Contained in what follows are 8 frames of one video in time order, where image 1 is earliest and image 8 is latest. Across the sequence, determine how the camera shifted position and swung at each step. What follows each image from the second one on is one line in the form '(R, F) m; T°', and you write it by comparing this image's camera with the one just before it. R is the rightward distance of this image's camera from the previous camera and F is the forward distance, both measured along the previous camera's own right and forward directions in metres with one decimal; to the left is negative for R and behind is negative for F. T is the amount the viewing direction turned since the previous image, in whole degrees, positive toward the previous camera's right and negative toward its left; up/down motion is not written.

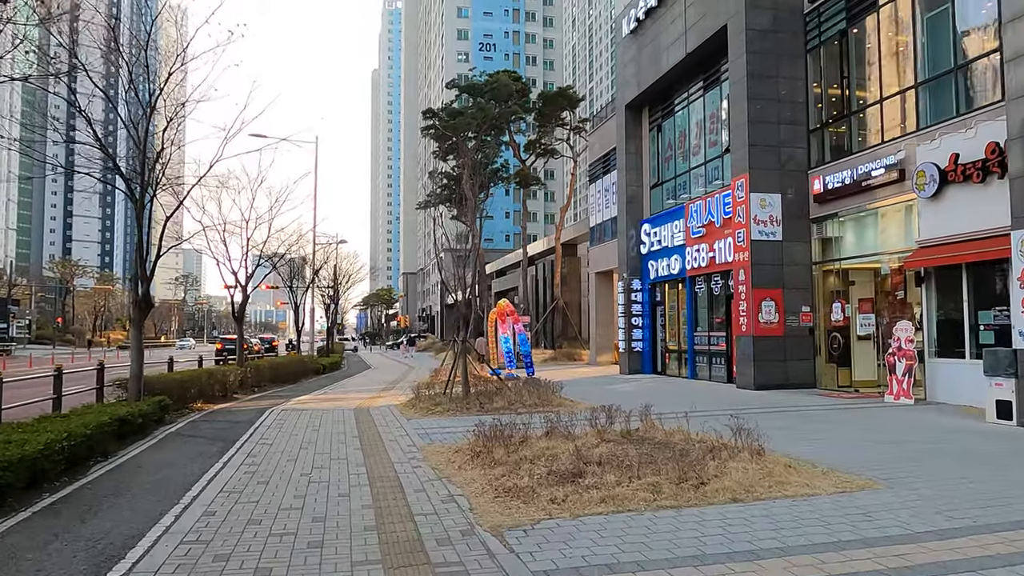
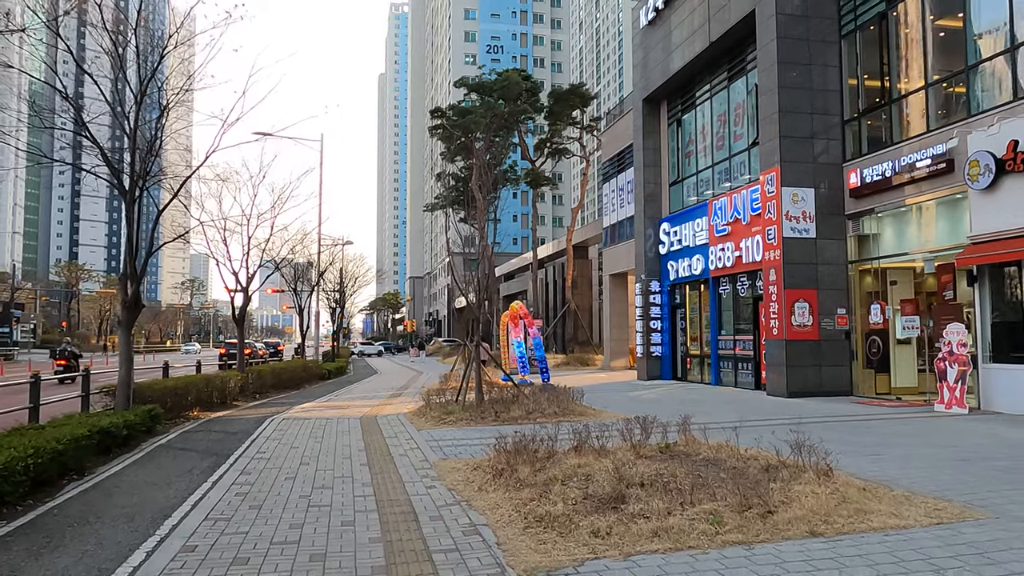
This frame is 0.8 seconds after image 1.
(-0.2, +1.0) m; 0°
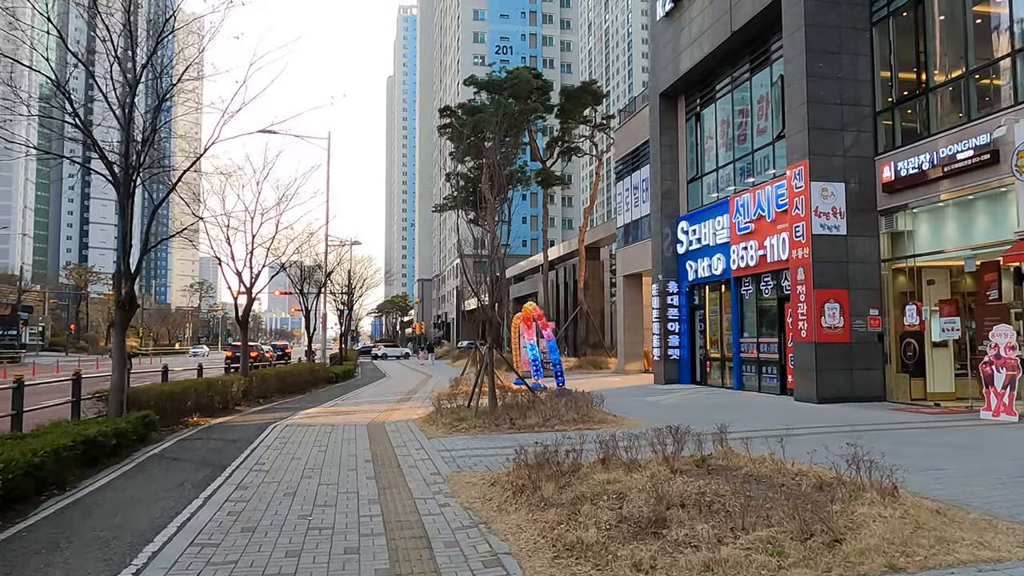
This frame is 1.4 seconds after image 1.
(-0.1, +0.8) m; -1°
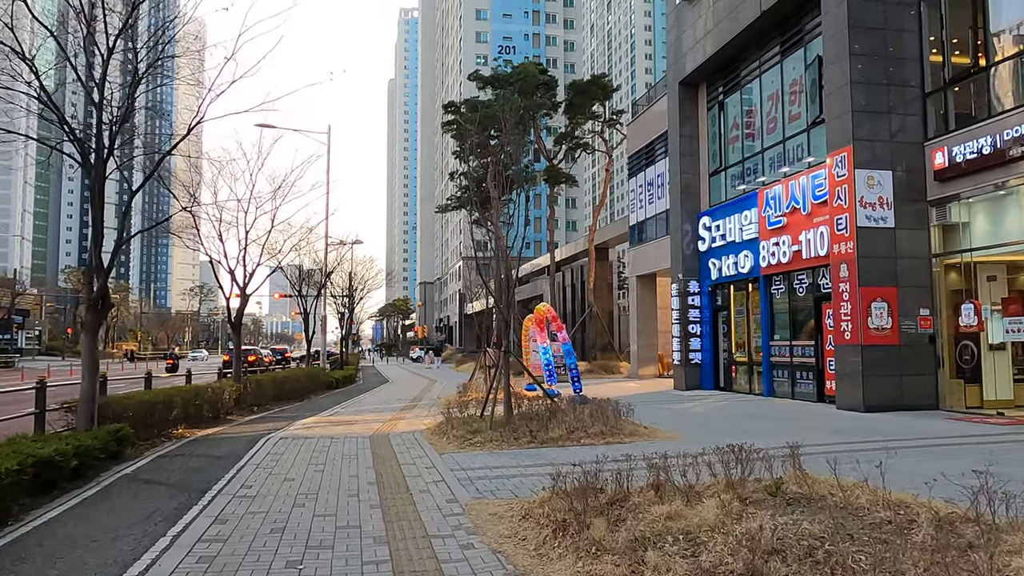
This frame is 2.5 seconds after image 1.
(-0.3, +1.3) m; 0°
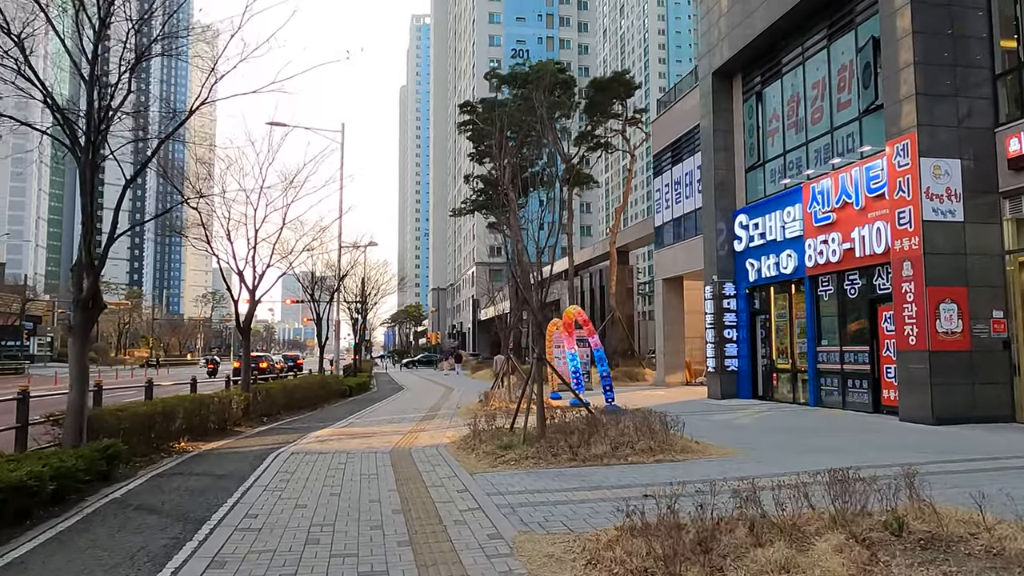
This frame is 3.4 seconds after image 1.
(-0.3, +1.2) m; -1°
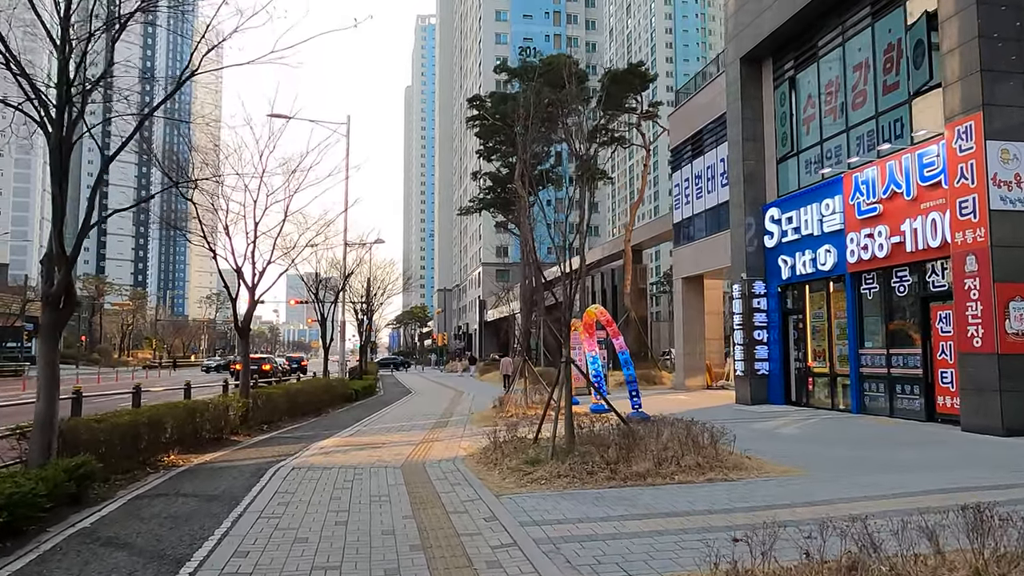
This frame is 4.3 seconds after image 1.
(-0.3, +1.2) m; 0°
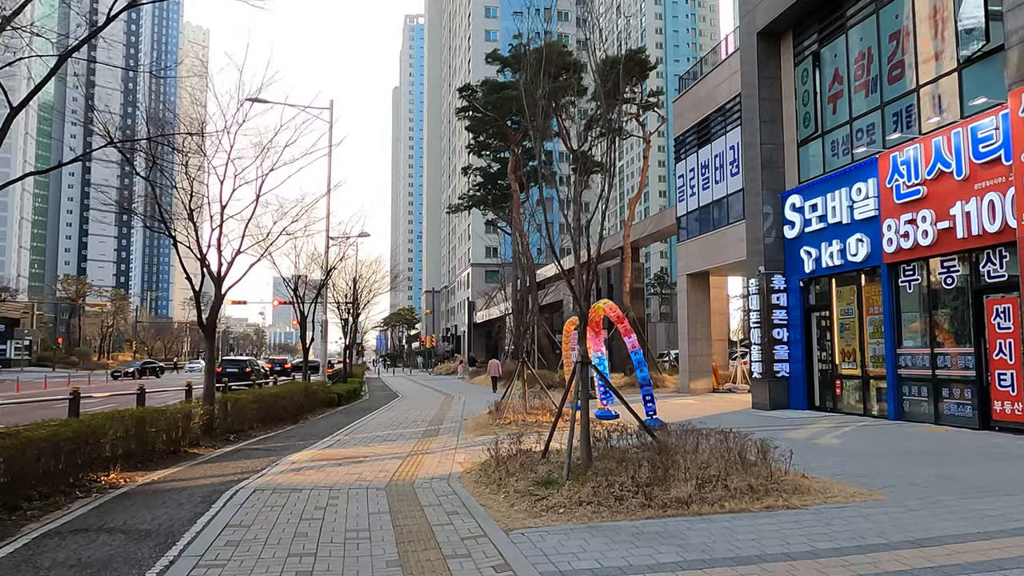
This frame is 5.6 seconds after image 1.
(-0.2, +1.7) m; +1°
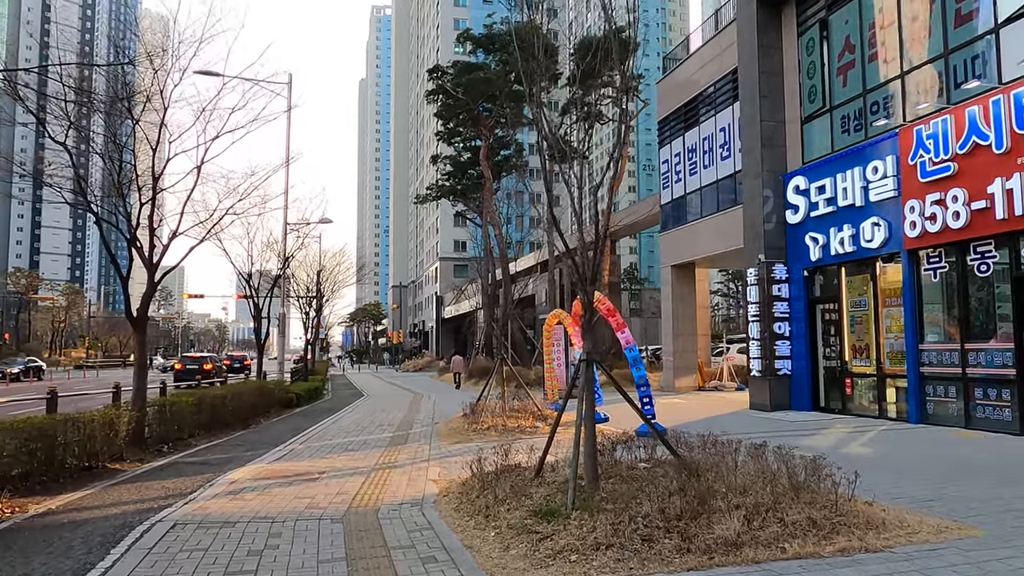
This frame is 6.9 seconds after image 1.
(-0.2, +1.7) m; +2°
